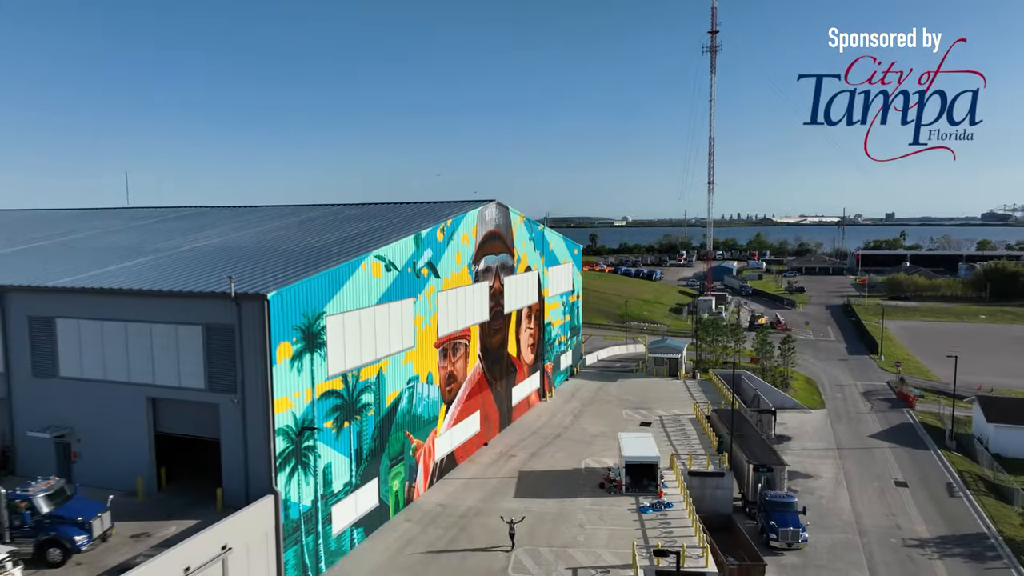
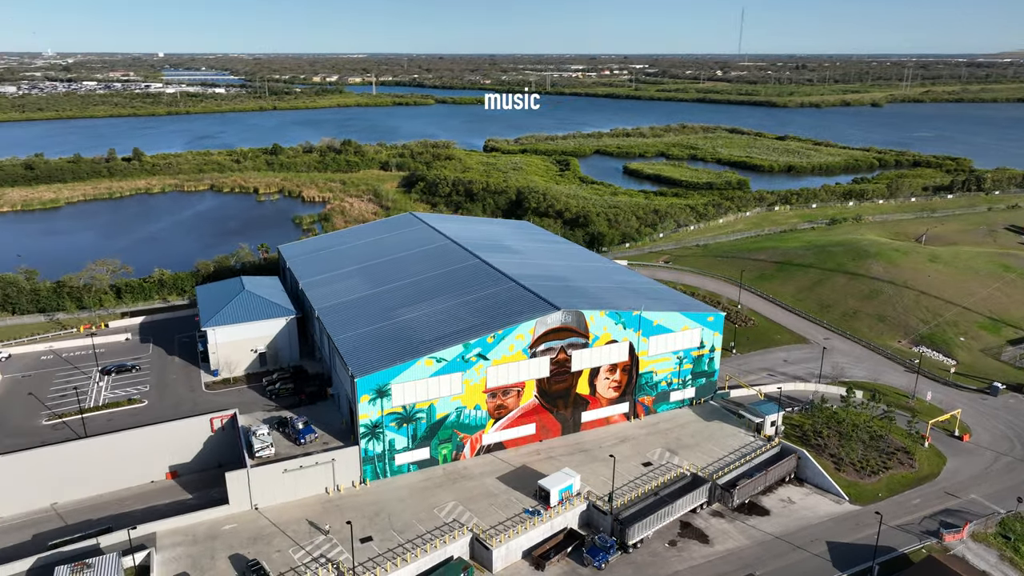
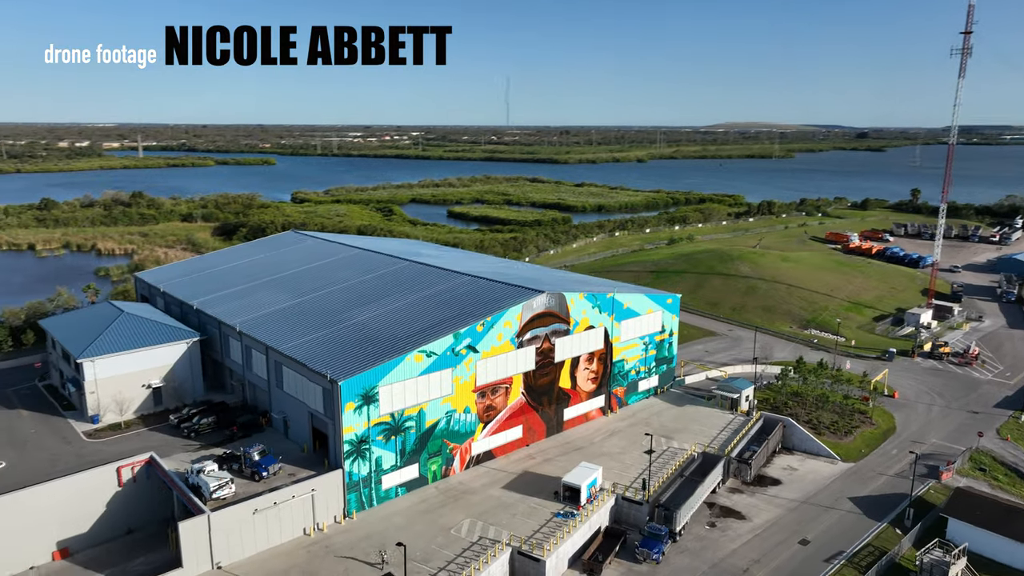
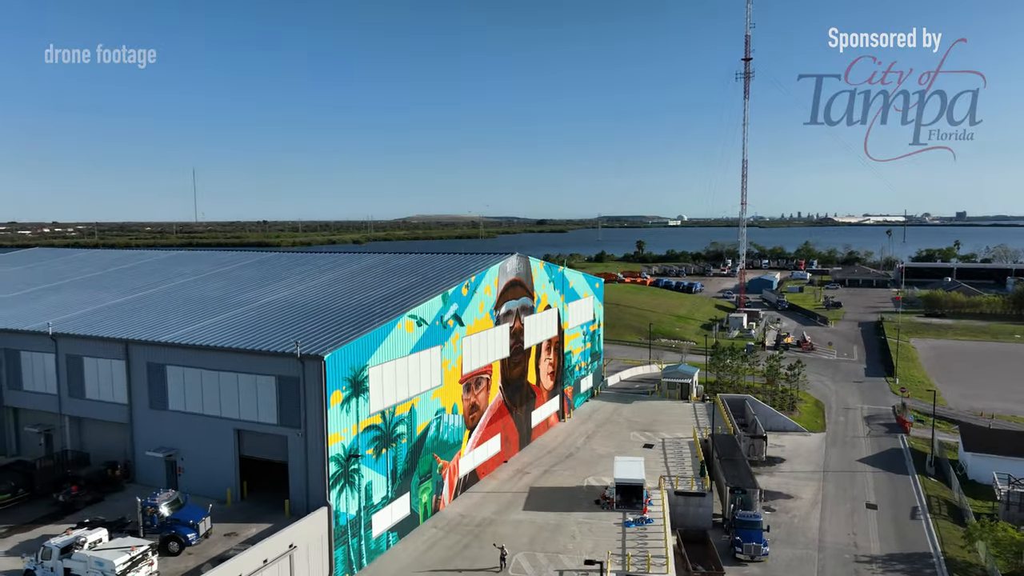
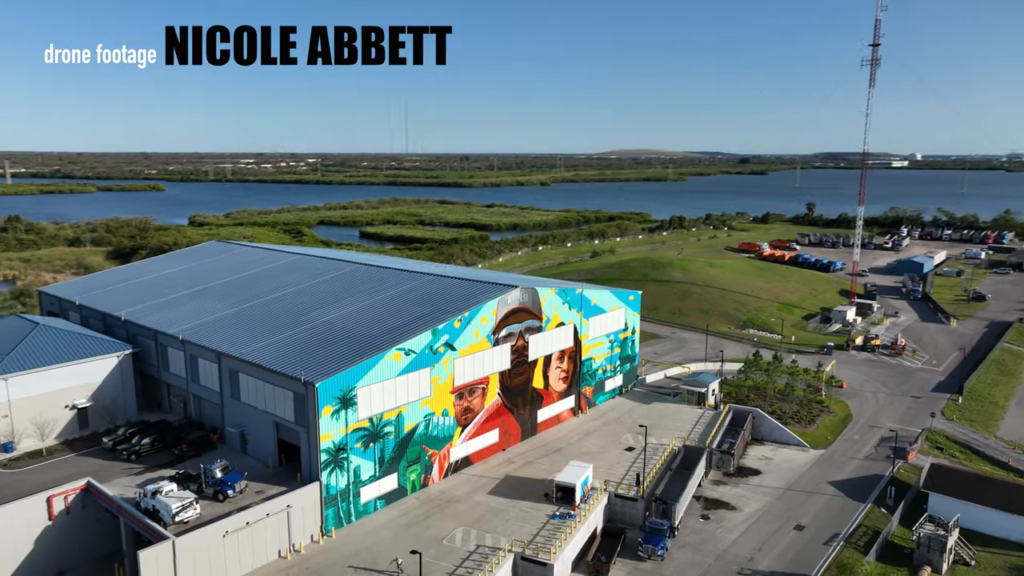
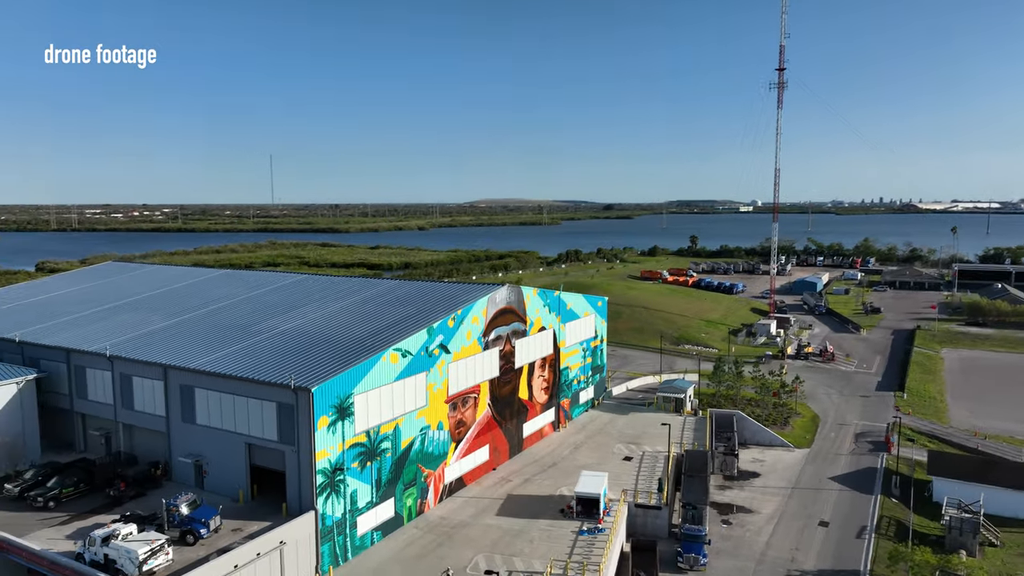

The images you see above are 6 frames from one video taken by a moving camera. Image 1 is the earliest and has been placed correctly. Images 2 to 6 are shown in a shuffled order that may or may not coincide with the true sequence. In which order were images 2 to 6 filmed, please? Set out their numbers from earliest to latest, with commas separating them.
4, 6, 5, 3, 2
